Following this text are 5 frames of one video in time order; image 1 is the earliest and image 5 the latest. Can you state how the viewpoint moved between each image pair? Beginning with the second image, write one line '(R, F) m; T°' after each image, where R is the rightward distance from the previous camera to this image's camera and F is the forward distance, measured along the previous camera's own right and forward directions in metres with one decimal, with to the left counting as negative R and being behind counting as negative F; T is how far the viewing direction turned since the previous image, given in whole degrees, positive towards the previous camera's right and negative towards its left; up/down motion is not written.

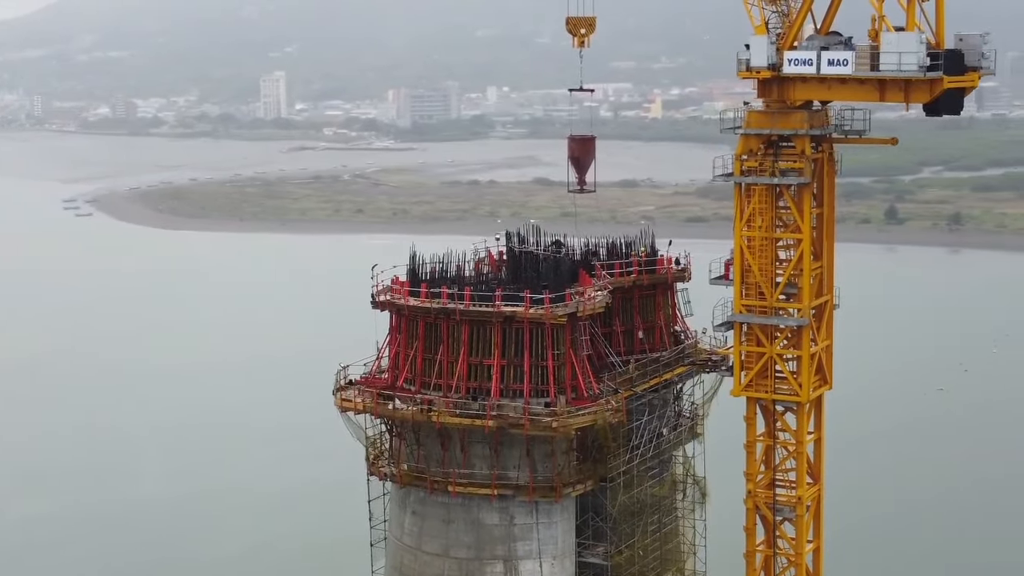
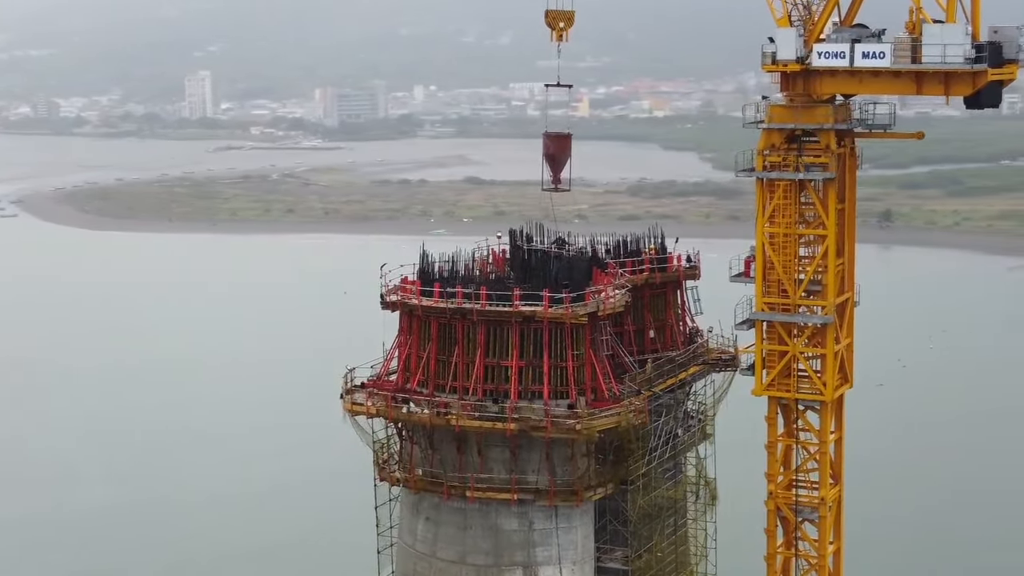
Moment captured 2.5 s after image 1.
(-0.8, +0.4) m; +2°
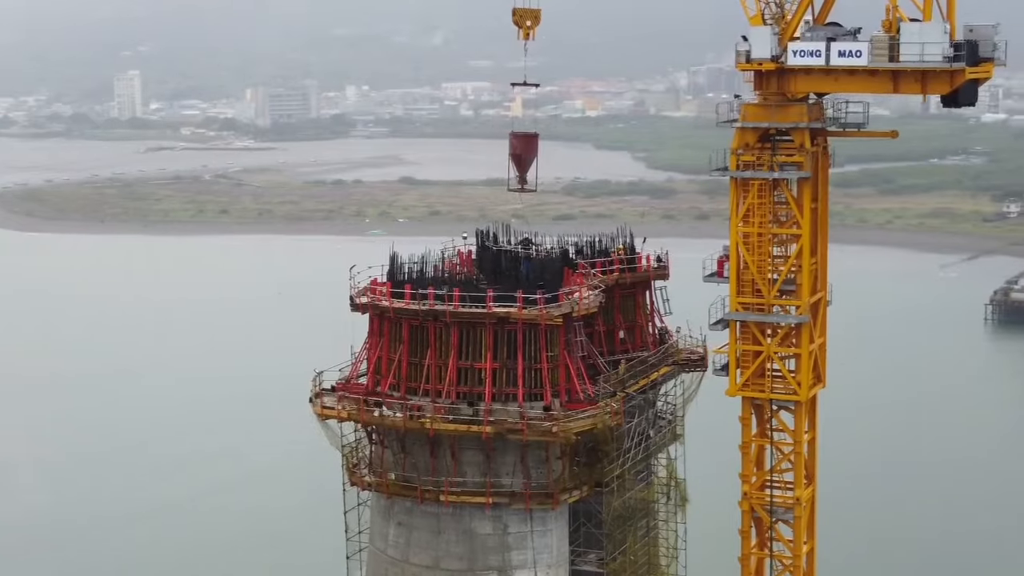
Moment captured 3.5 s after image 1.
(-0.3, +0.2) m; +2°
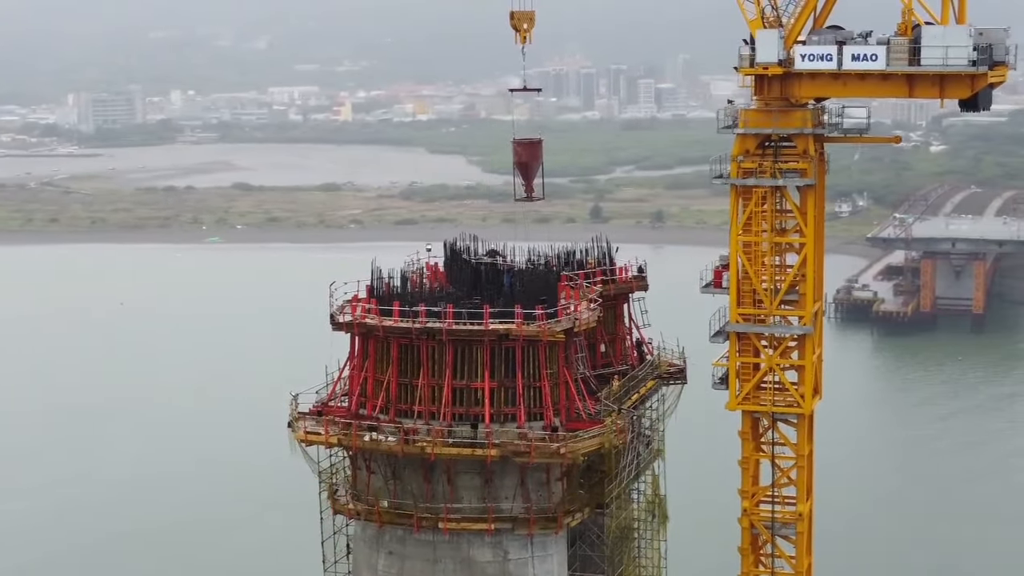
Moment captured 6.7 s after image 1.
(-1.3, +0.7) m; +6°
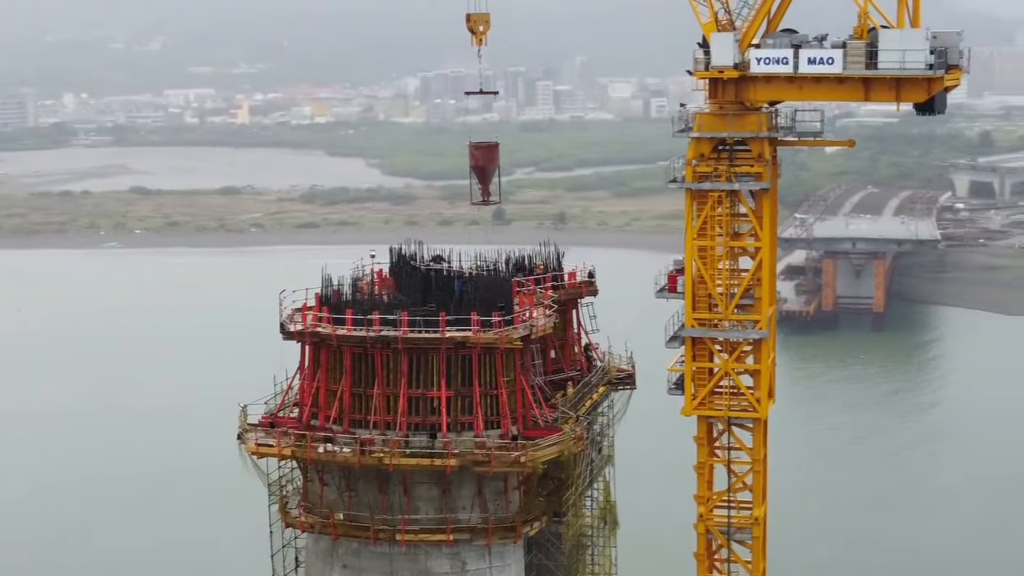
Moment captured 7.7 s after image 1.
(-0.4, +0.2) m; +3°
